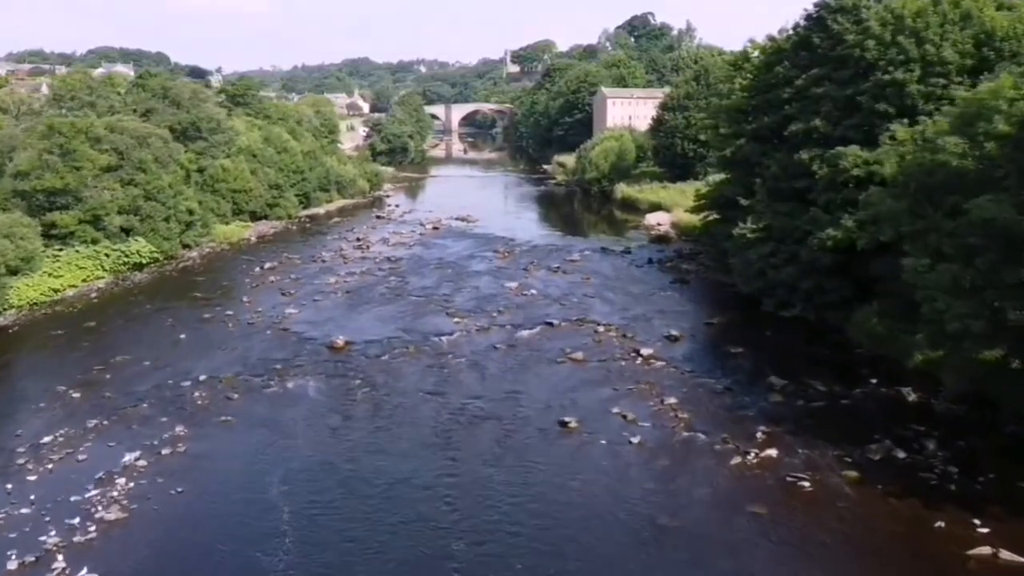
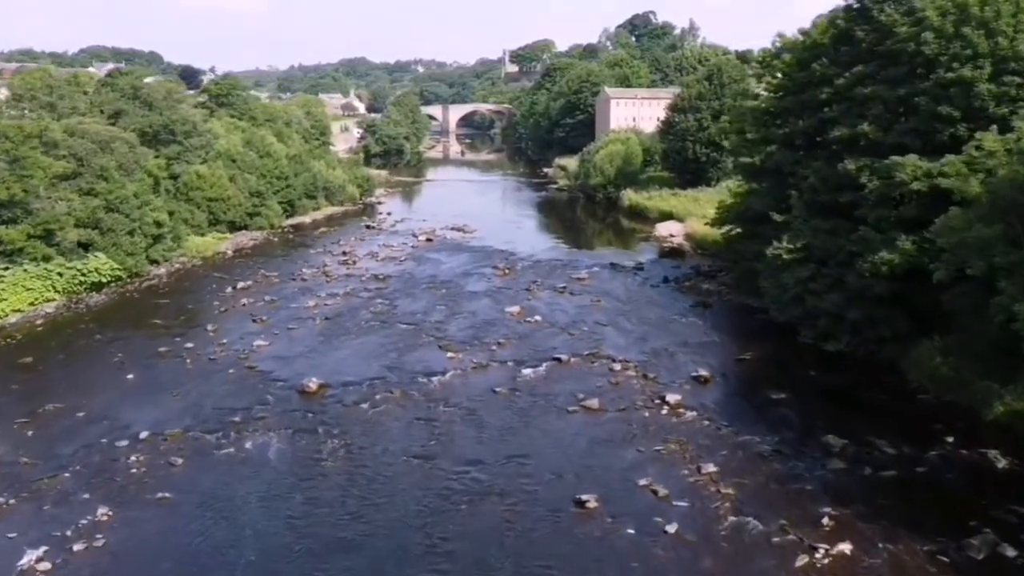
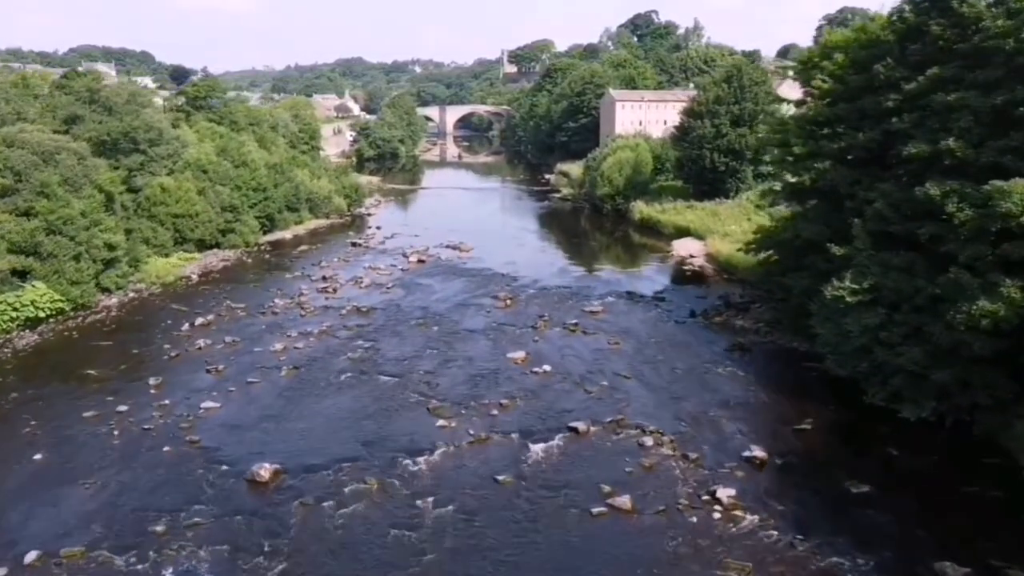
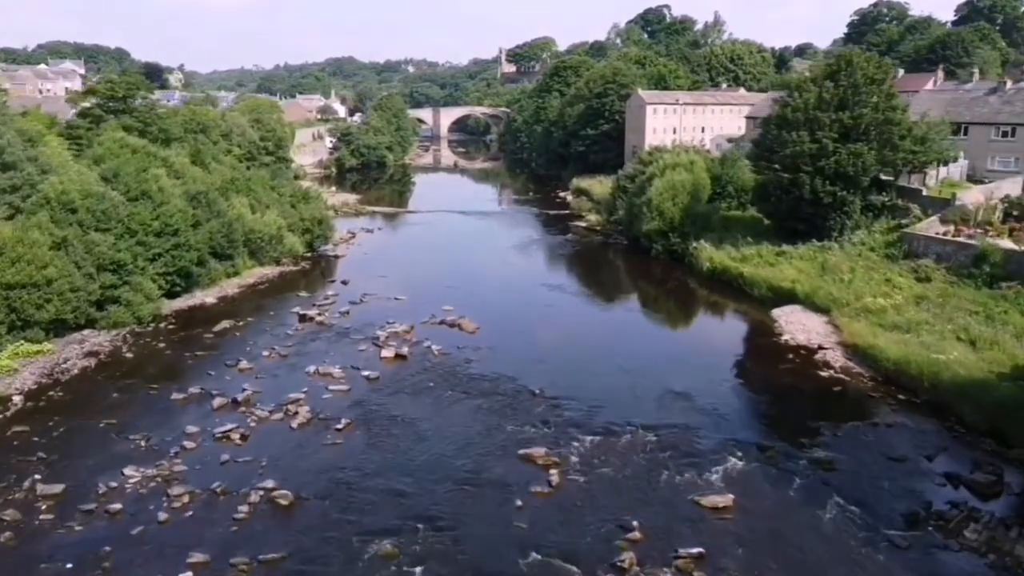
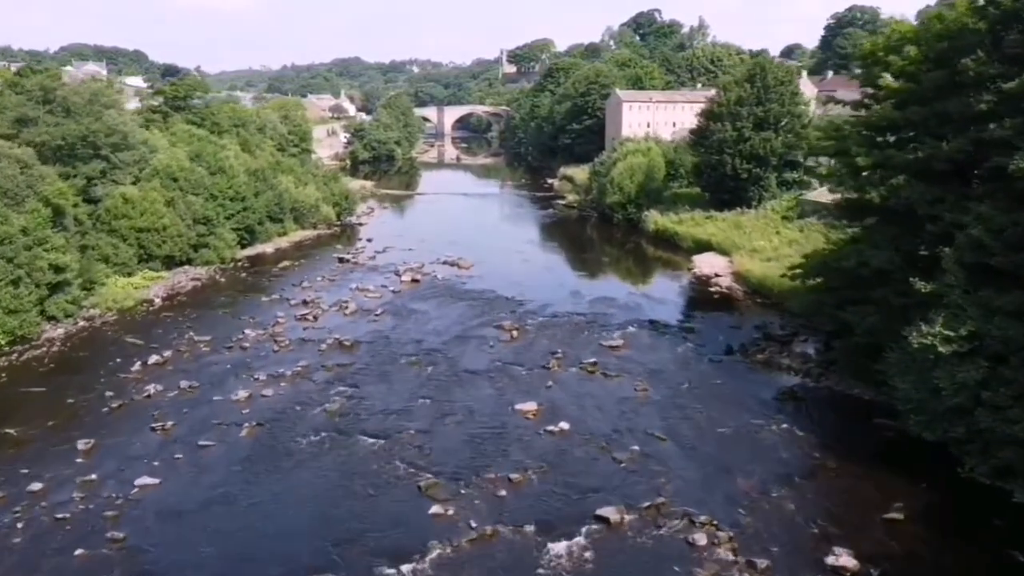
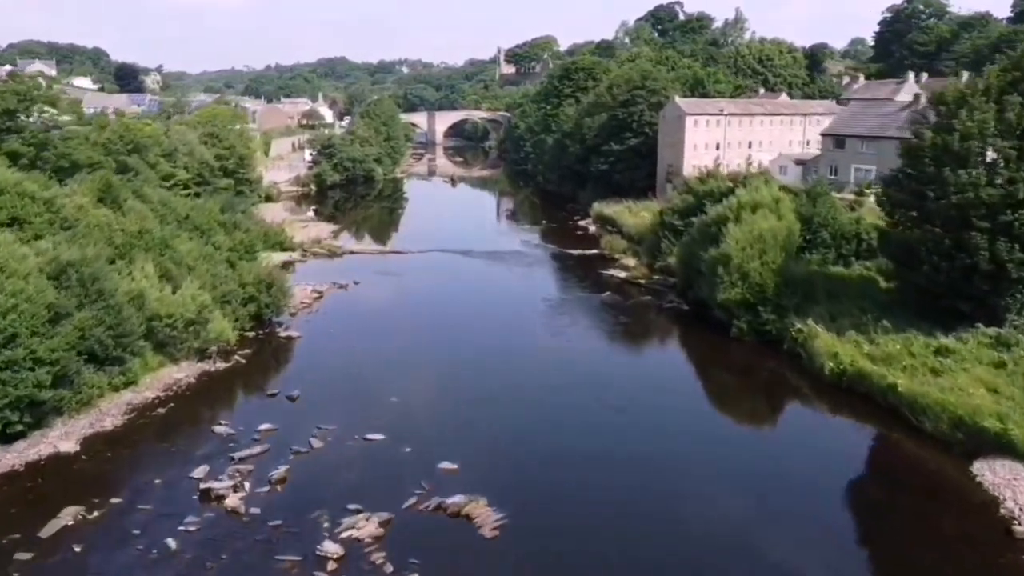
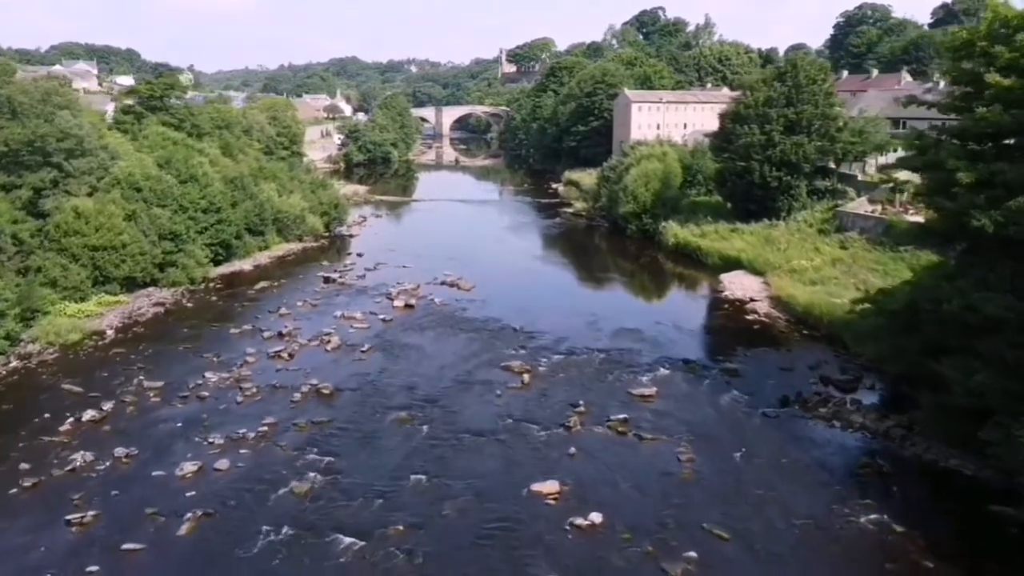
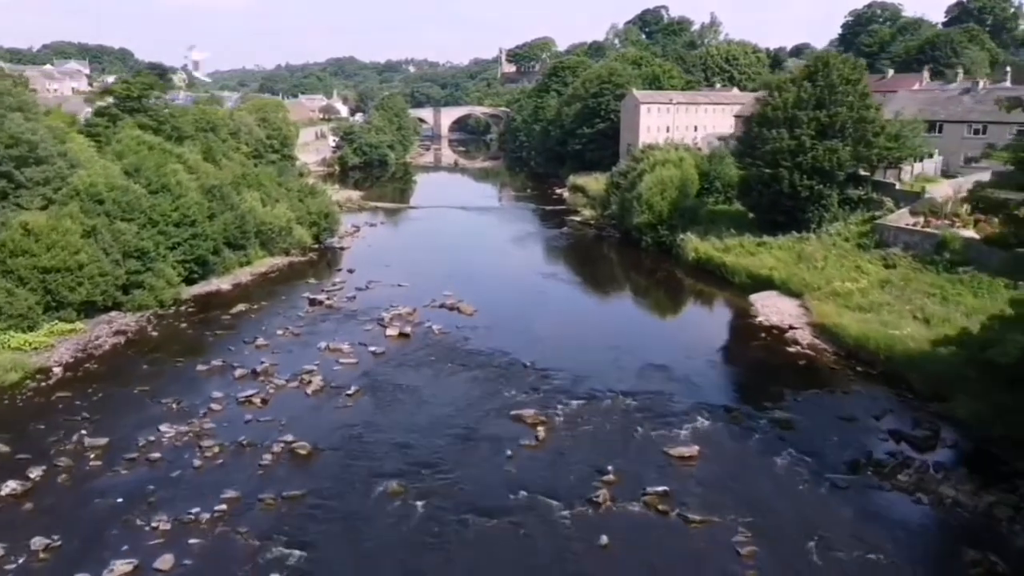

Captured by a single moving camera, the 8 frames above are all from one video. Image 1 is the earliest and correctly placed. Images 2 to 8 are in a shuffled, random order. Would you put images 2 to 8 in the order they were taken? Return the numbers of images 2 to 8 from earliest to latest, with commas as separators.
2, 3, 5, 7, 8, 4, 6
